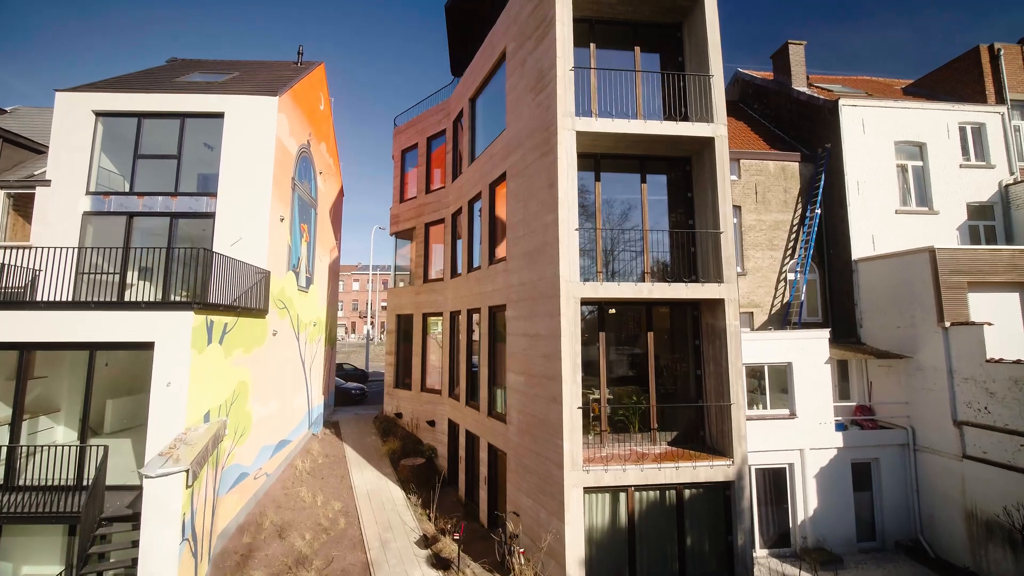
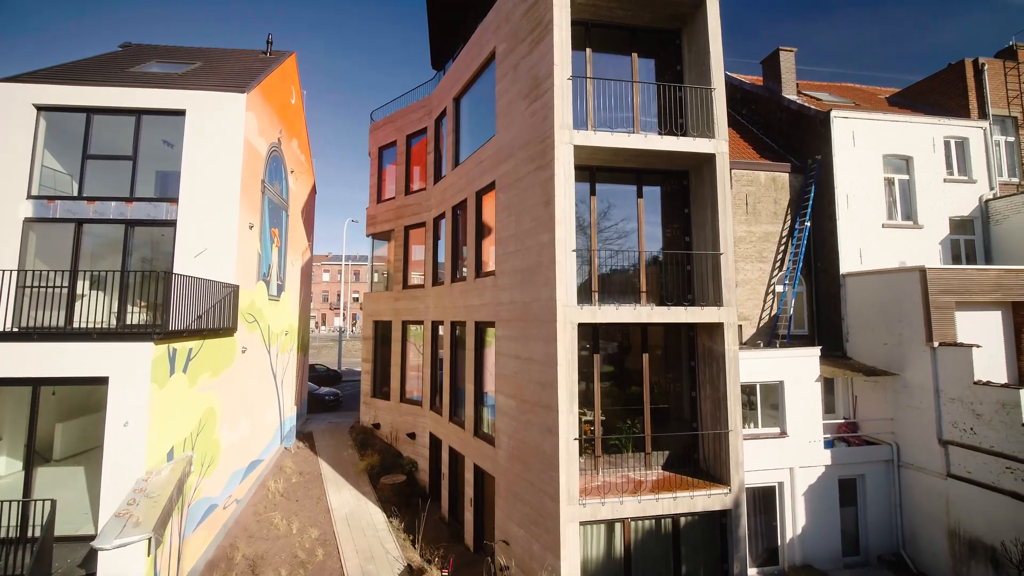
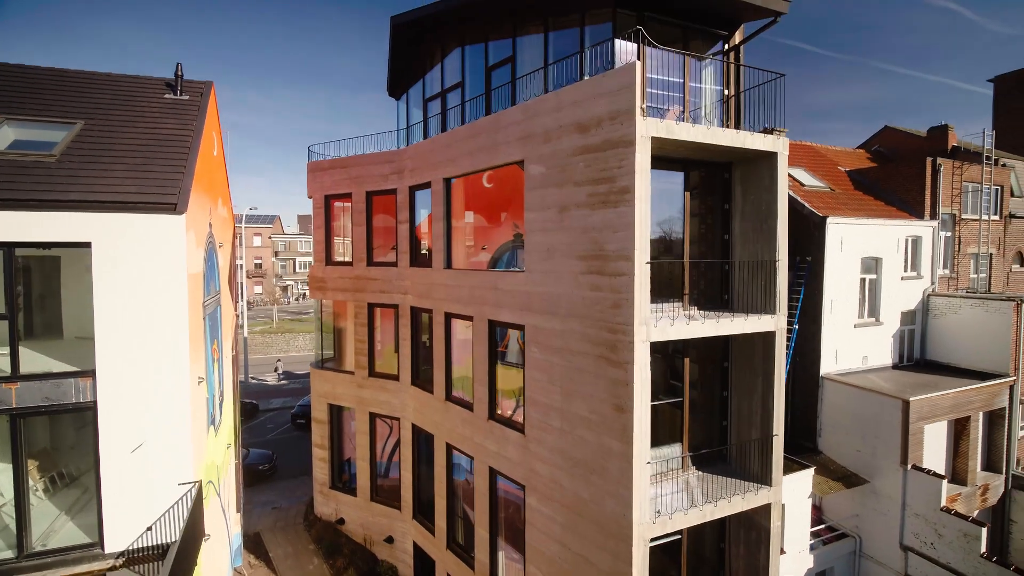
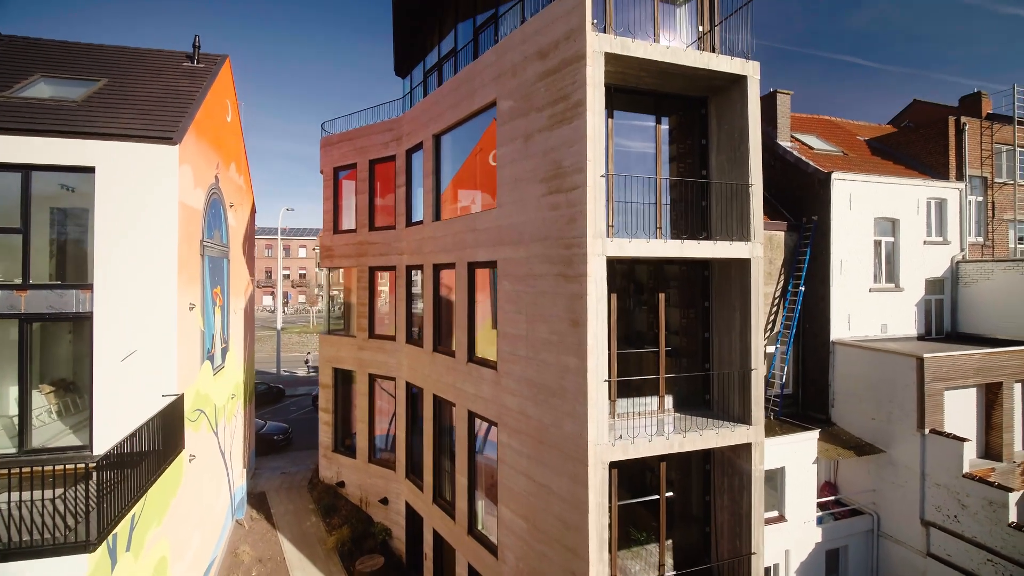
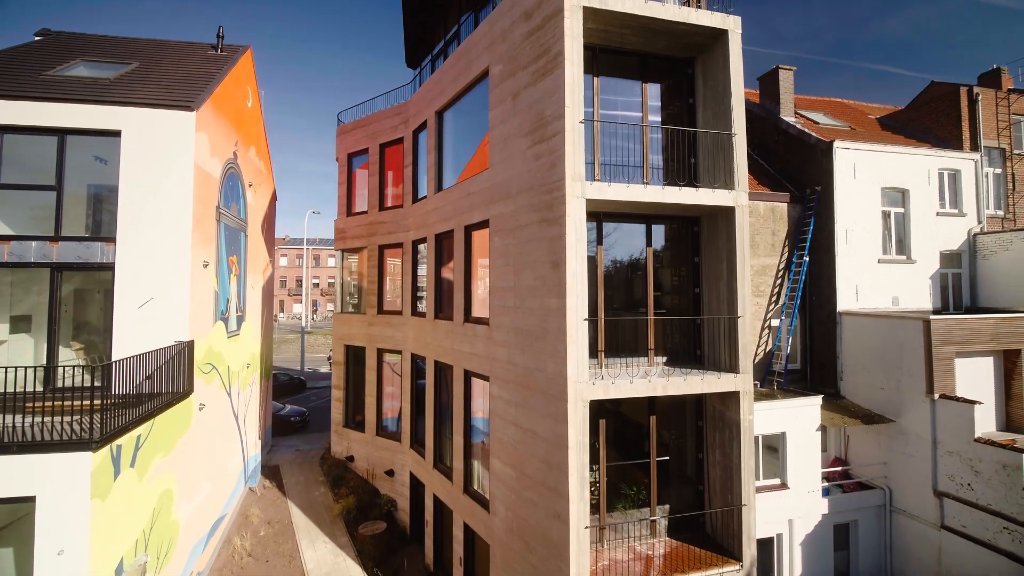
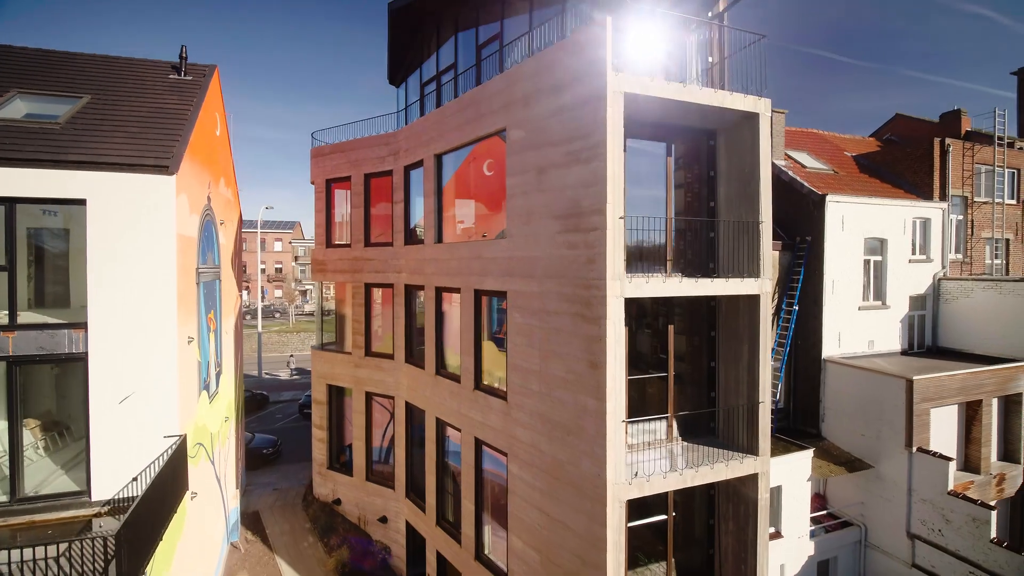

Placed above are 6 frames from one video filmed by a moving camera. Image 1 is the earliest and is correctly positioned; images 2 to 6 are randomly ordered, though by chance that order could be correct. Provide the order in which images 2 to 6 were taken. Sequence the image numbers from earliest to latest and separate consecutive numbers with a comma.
2, 5, 4, 6, 3
